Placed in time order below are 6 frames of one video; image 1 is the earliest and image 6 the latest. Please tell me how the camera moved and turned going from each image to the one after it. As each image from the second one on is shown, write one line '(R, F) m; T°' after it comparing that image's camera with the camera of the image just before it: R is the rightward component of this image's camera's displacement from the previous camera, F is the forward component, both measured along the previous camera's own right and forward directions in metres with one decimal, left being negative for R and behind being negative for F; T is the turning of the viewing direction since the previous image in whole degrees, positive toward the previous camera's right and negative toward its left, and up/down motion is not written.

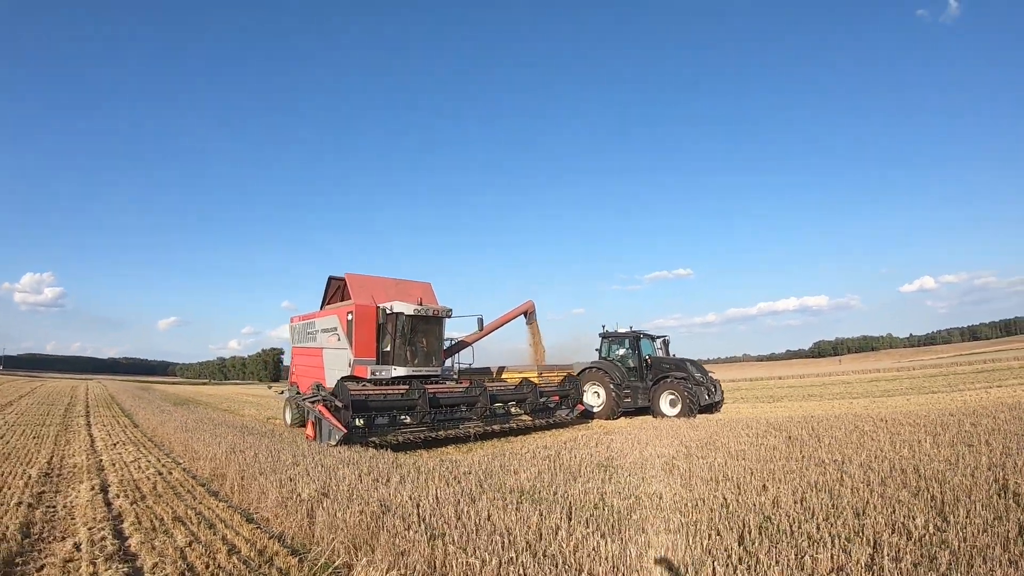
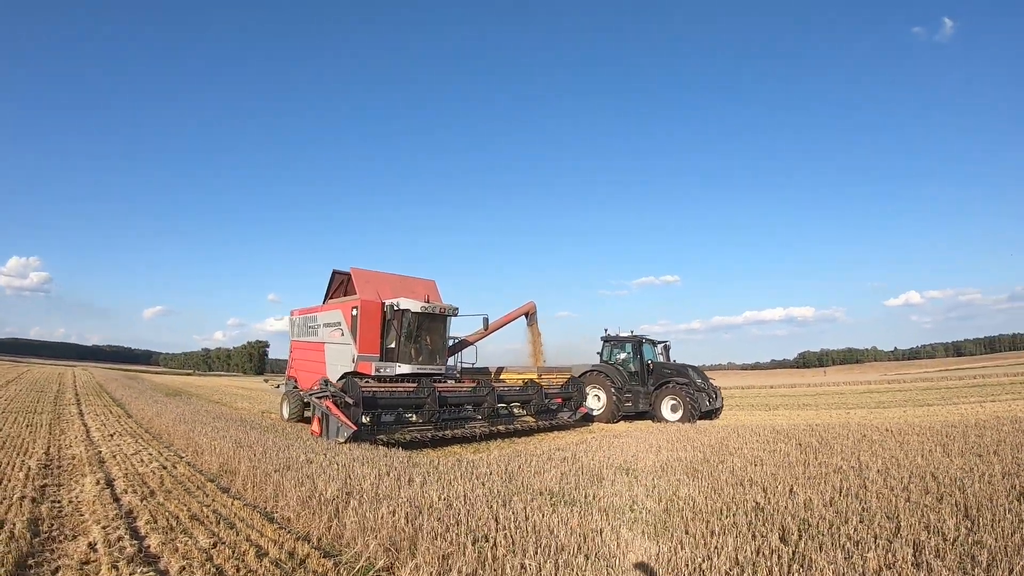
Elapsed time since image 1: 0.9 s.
(-0.4, +0.2) m; +1°
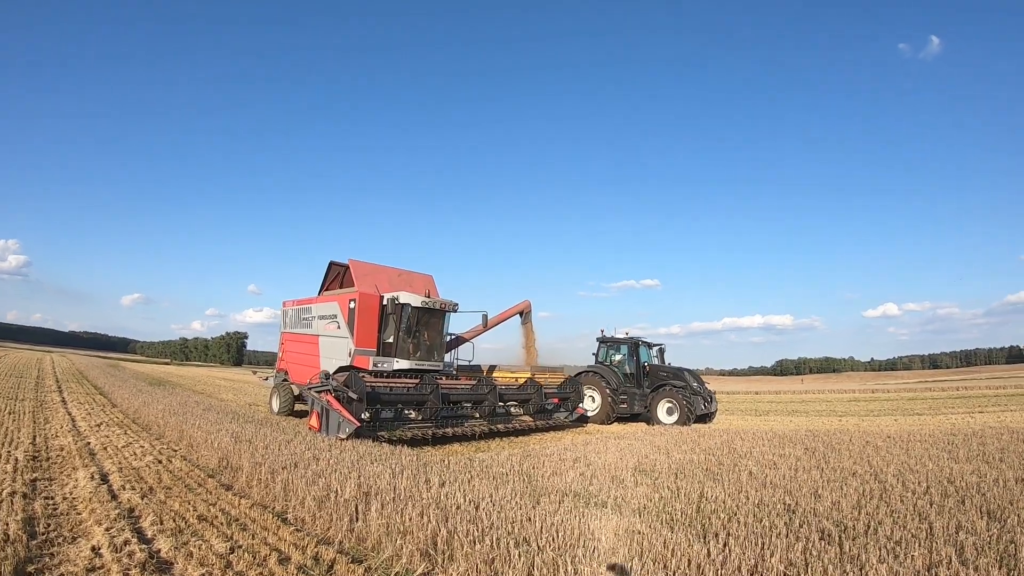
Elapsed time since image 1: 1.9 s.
(-0.4, +0.3) m; +2°
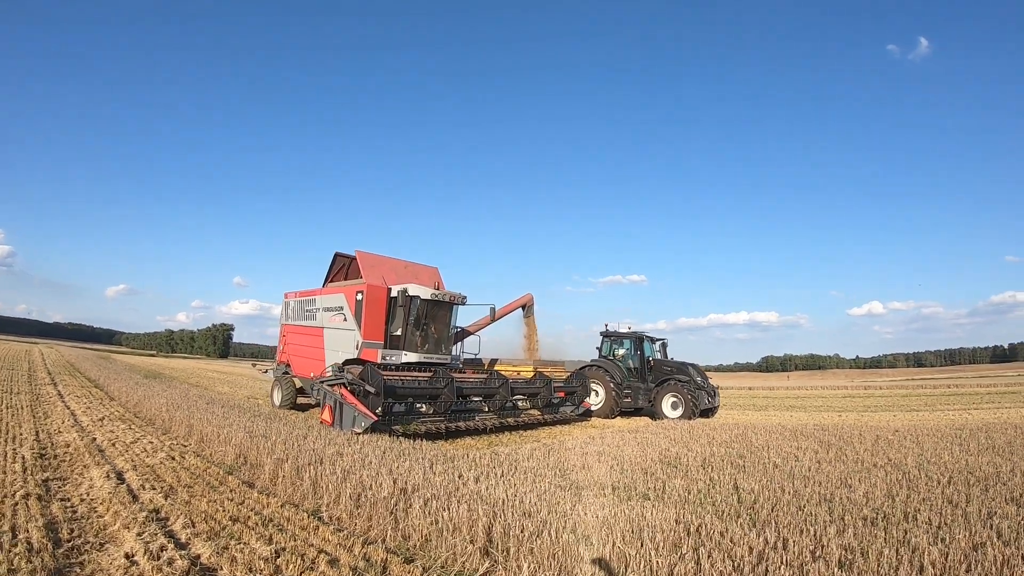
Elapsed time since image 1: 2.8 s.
(-0.5, +0.3) m; +1°
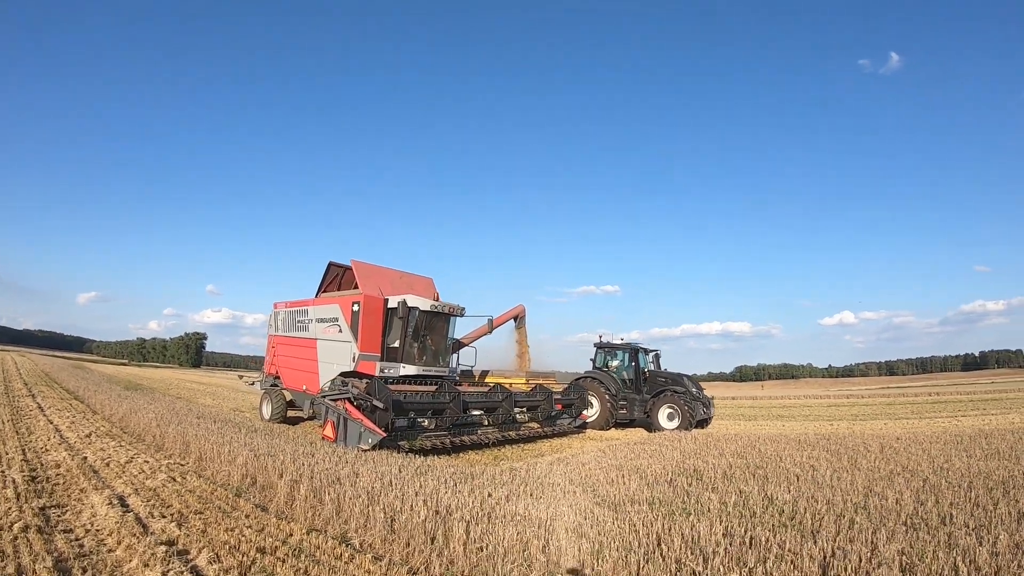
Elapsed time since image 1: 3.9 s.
(-0.5, +0.3) m; +2°
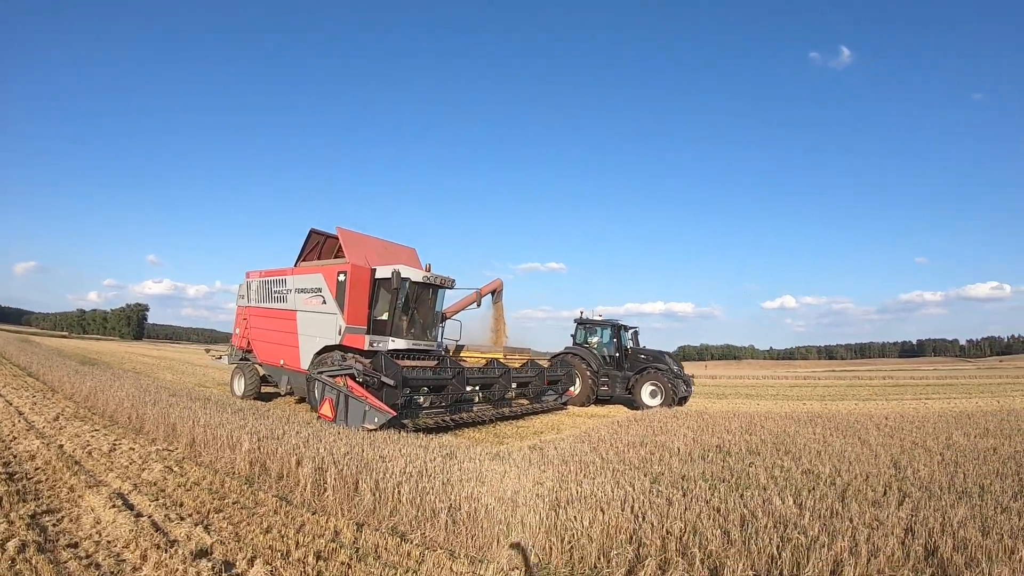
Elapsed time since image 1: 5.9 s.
(-0.8, +0.5) m; +4°
